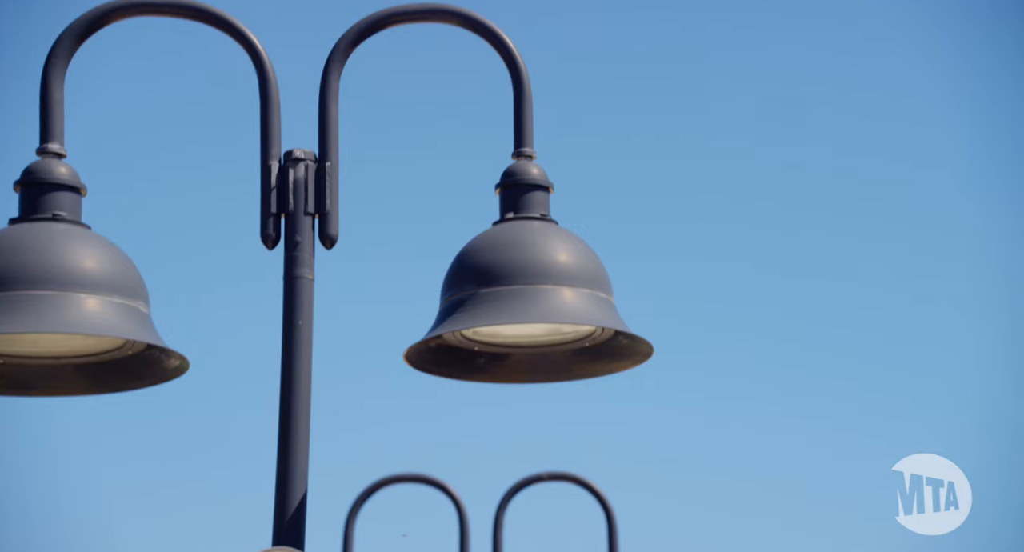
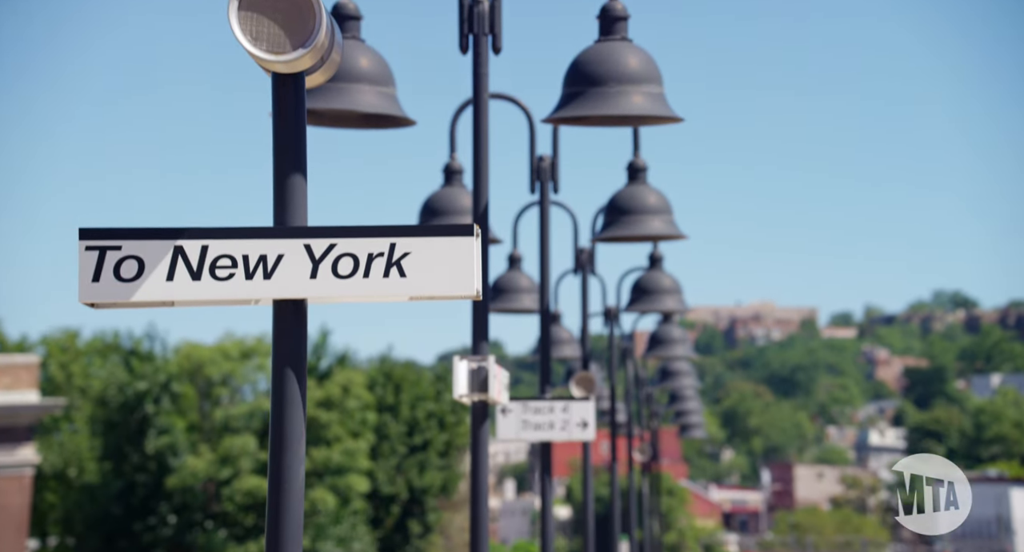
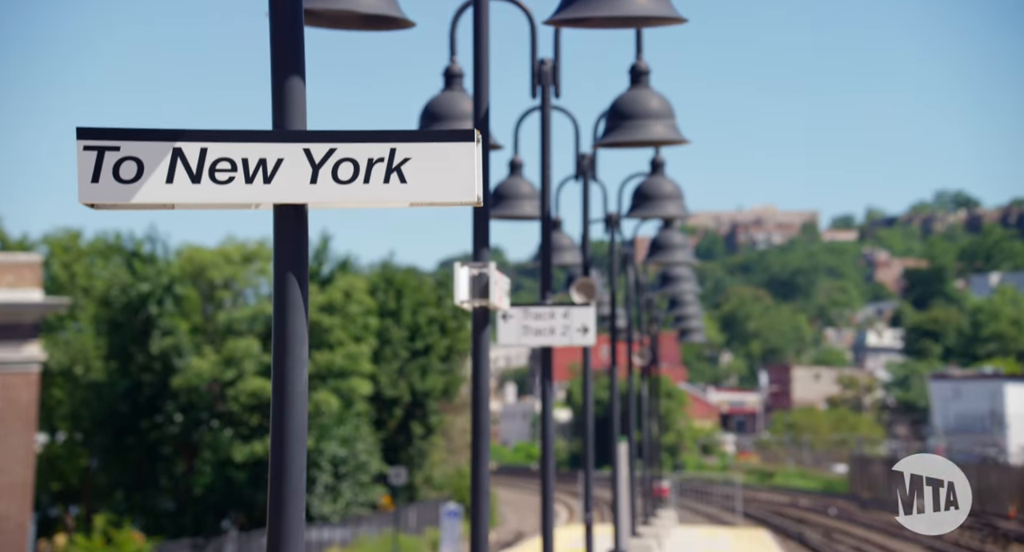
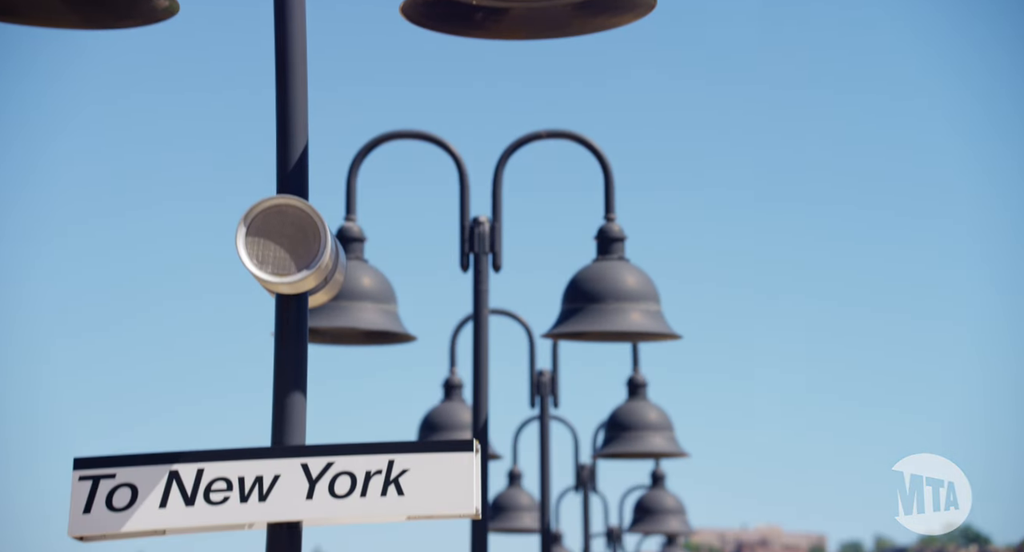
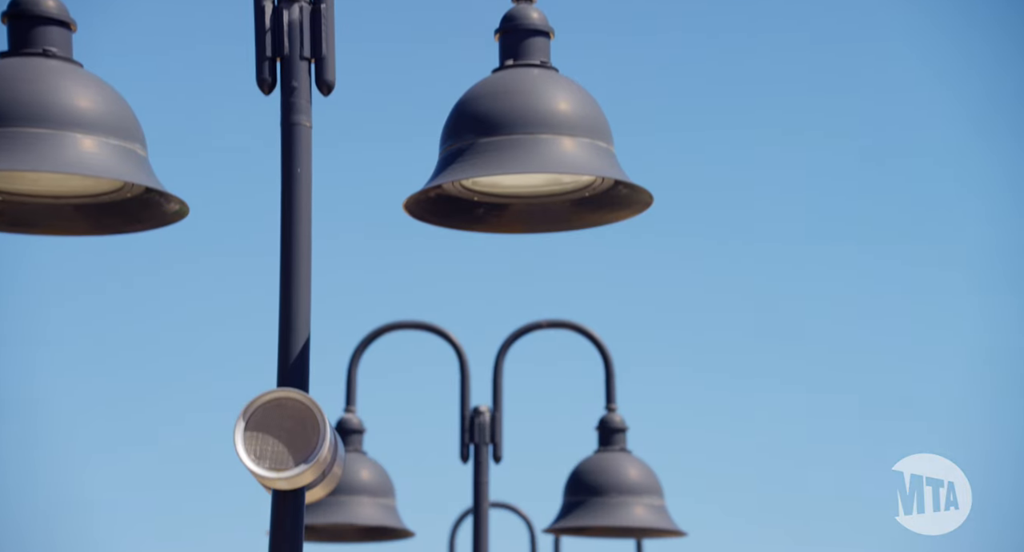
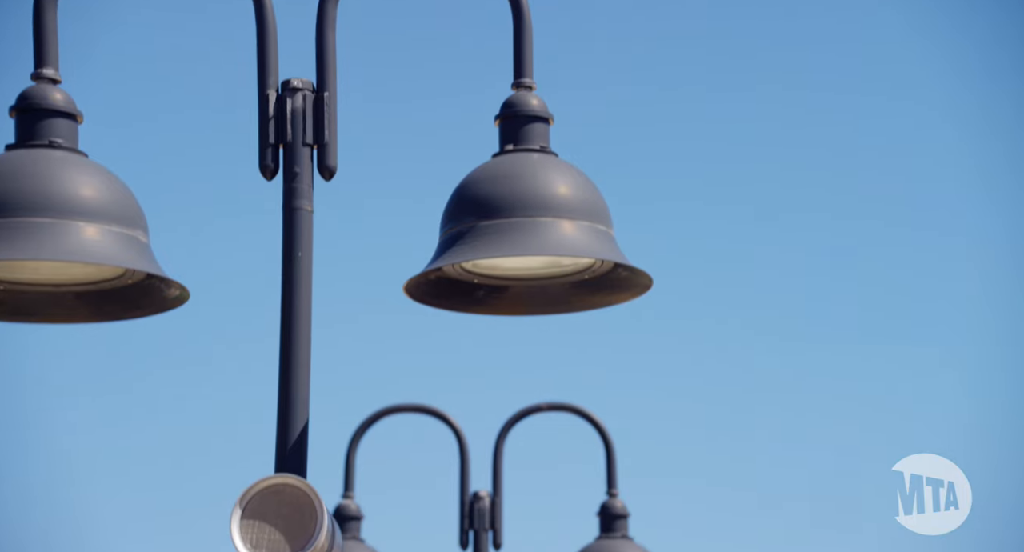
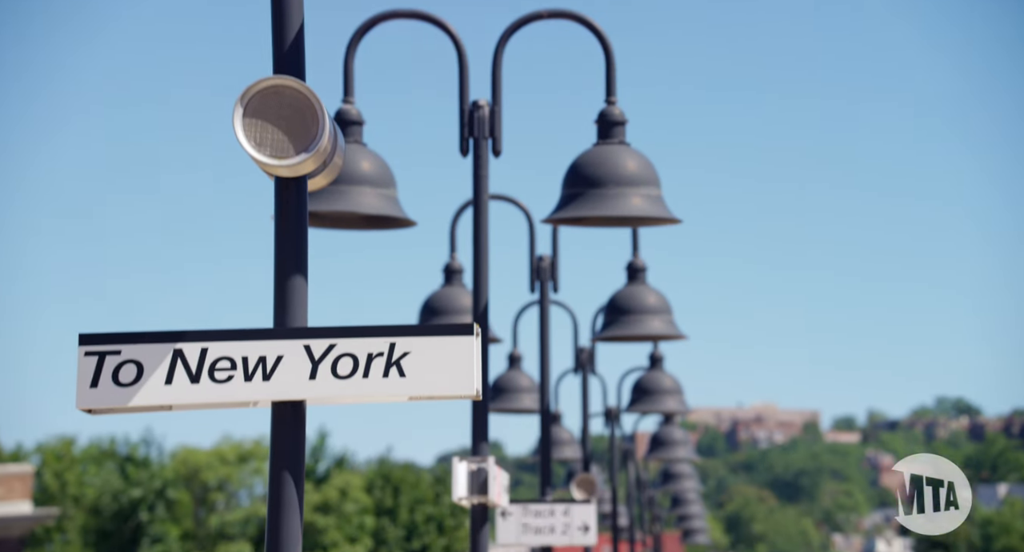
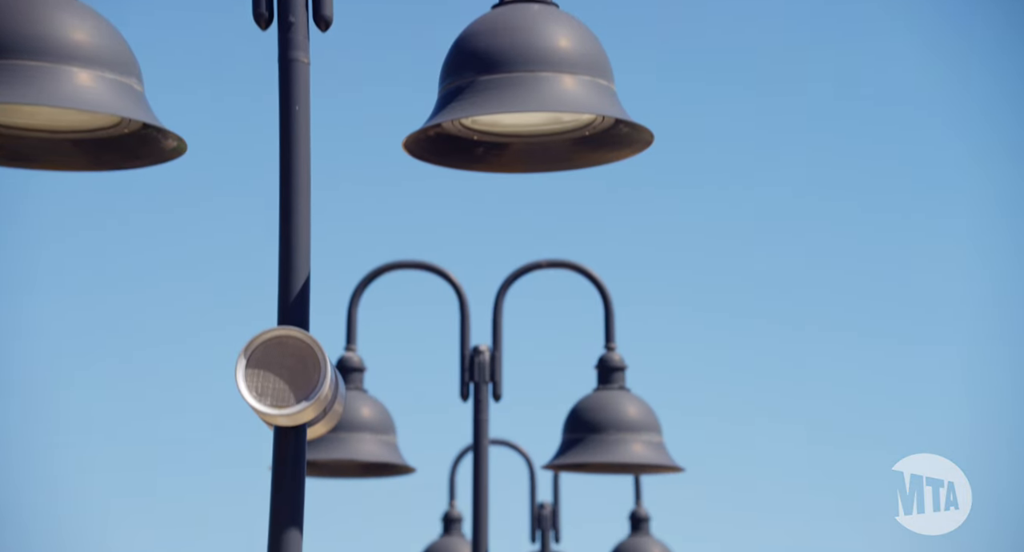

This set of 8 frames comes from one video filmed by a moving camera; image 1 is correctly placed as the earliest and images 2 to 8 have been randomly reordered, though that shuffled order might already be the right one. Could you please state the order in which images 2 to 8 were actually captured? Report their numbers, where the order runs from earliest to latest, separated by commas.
6, 5, 8, 4, 7, 2, 3
